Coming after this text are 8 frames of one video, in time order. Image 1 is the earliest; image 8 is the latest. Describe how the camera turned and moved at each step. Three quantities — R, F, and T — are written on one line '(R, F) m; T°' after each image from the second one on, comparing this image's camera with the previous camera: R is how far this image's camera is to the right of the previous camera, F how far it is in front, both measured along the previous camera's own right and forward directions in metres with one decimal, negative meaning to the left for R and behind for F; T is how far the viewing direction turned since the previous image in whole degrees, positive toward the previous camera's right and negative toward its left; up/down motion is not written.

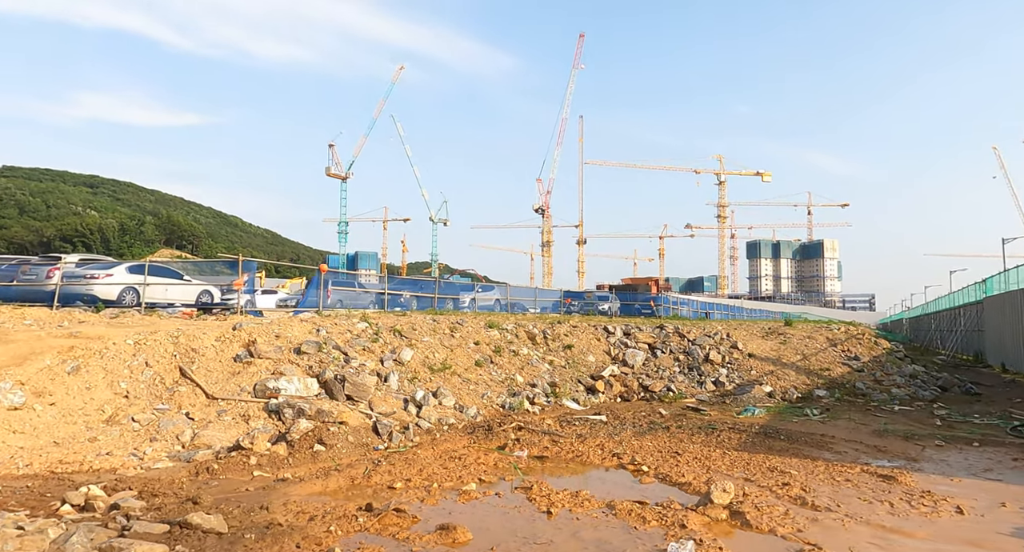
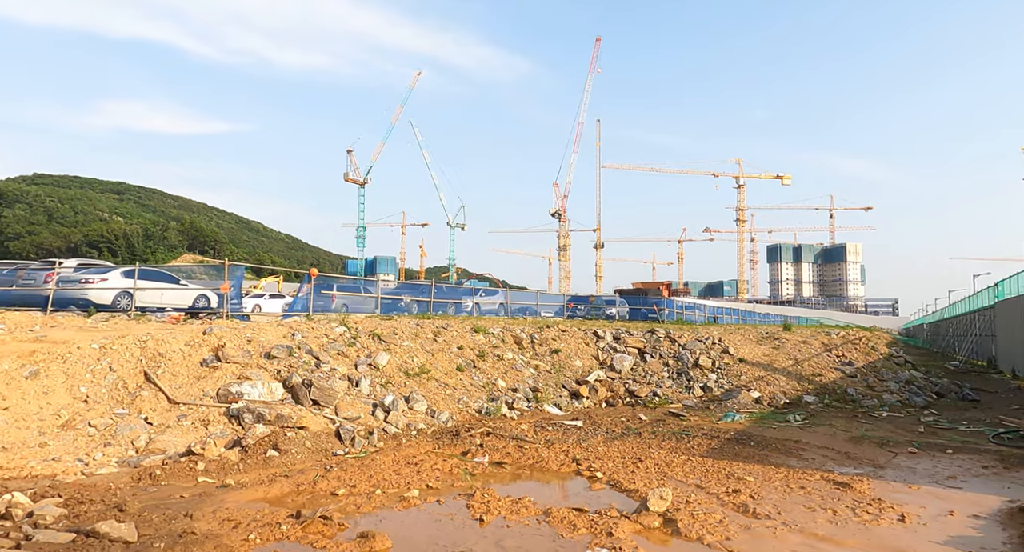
(+0.6, +0.1) m; -1°
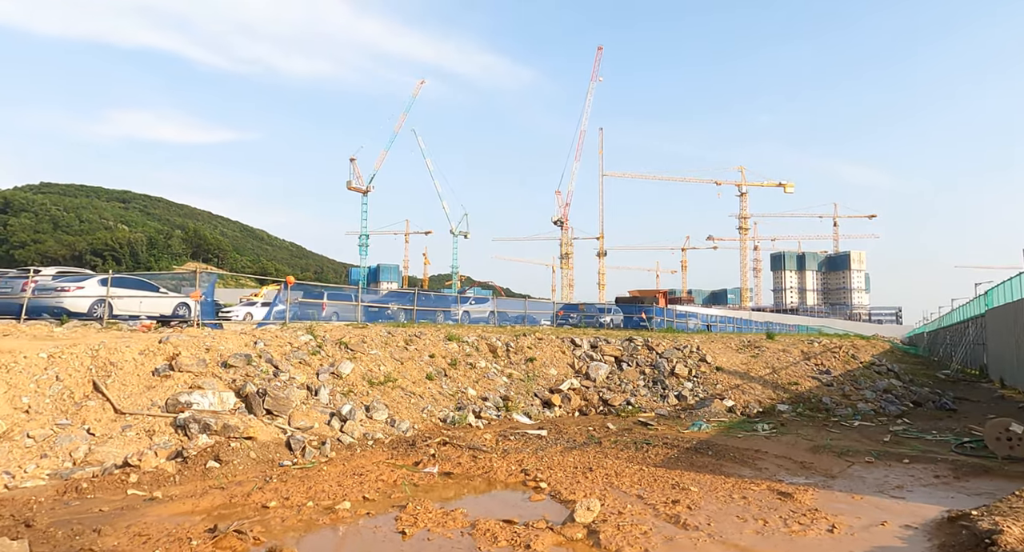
(+0.5, +0.1) m; +1°
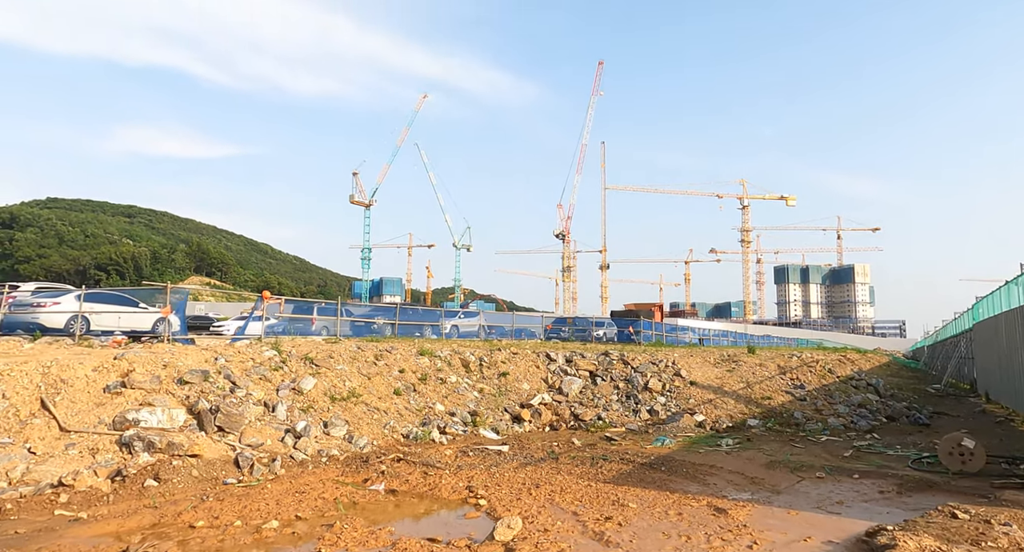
(+0.5, 0.0) m; +1°
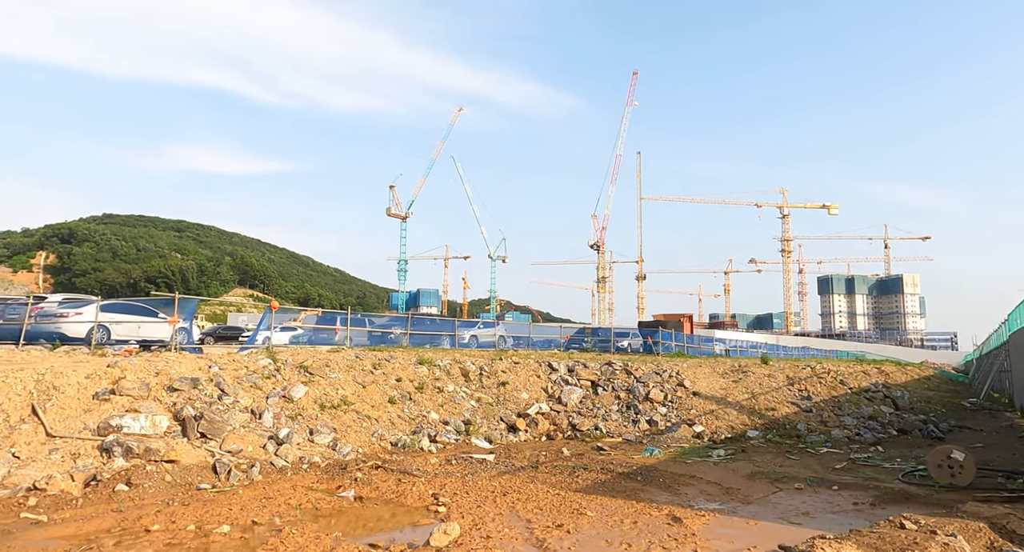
(+0.7, 0.0) m; -2°
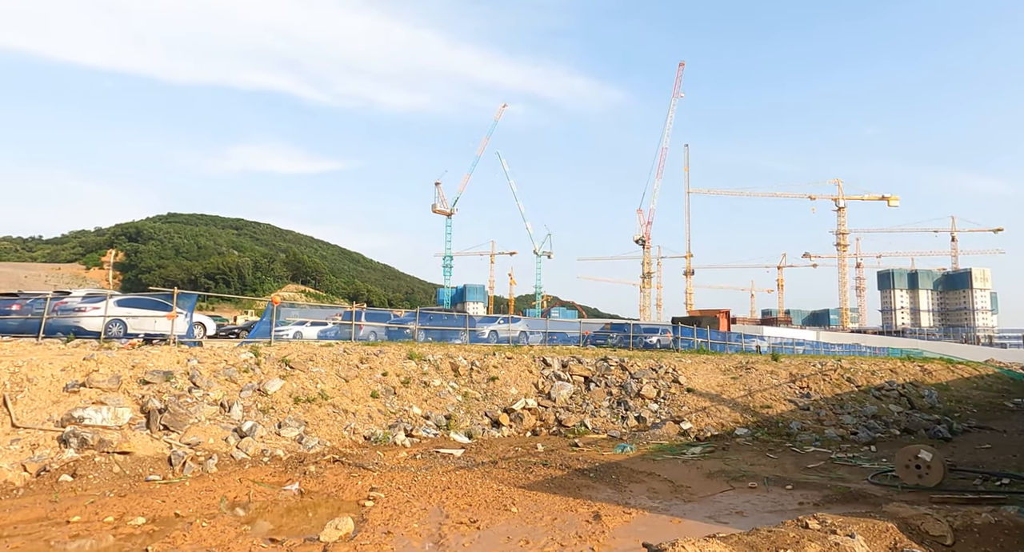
(+1.0, +0.1) m; -2°
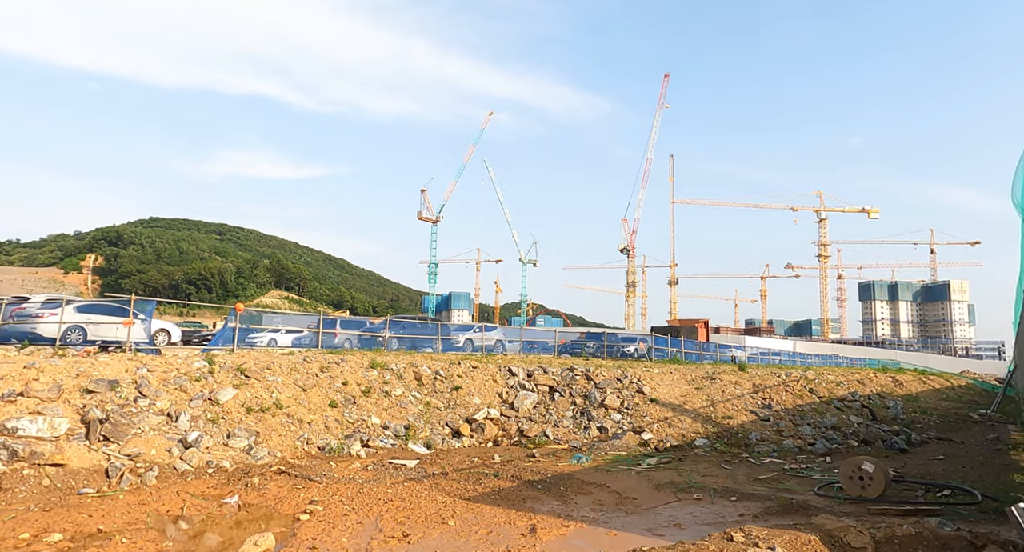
(+0.4, 0.0) m; +2°
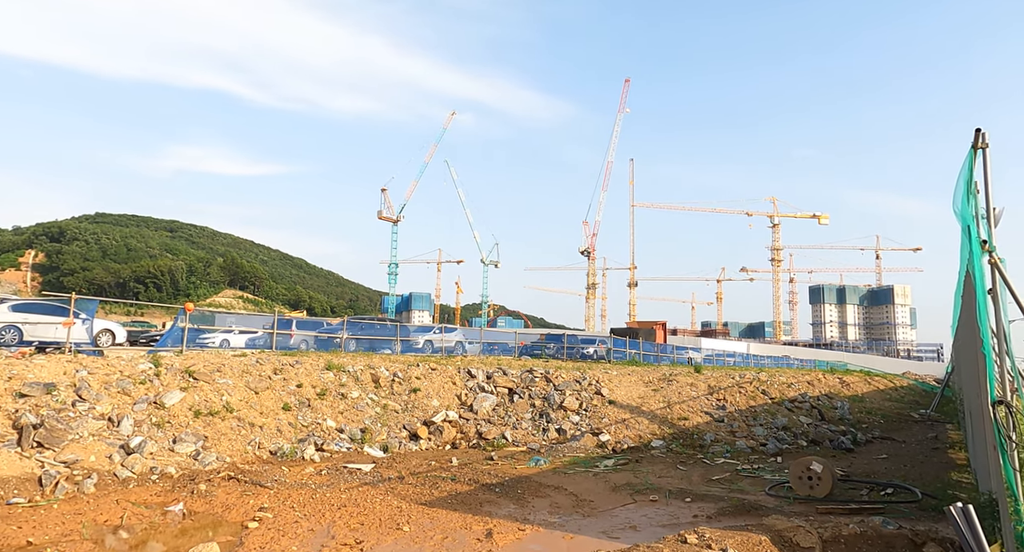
(0.0, +0.1) m; +3°
